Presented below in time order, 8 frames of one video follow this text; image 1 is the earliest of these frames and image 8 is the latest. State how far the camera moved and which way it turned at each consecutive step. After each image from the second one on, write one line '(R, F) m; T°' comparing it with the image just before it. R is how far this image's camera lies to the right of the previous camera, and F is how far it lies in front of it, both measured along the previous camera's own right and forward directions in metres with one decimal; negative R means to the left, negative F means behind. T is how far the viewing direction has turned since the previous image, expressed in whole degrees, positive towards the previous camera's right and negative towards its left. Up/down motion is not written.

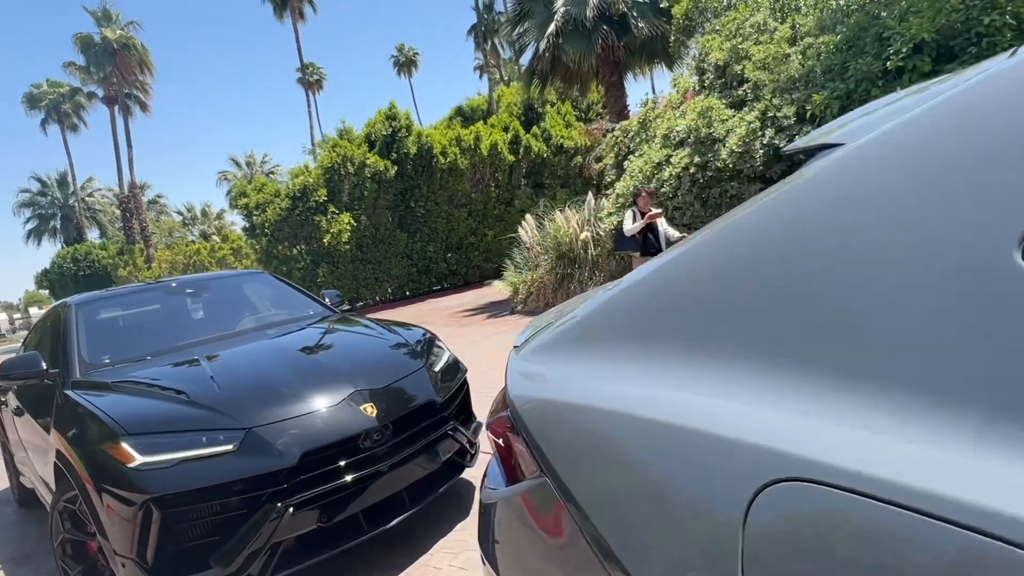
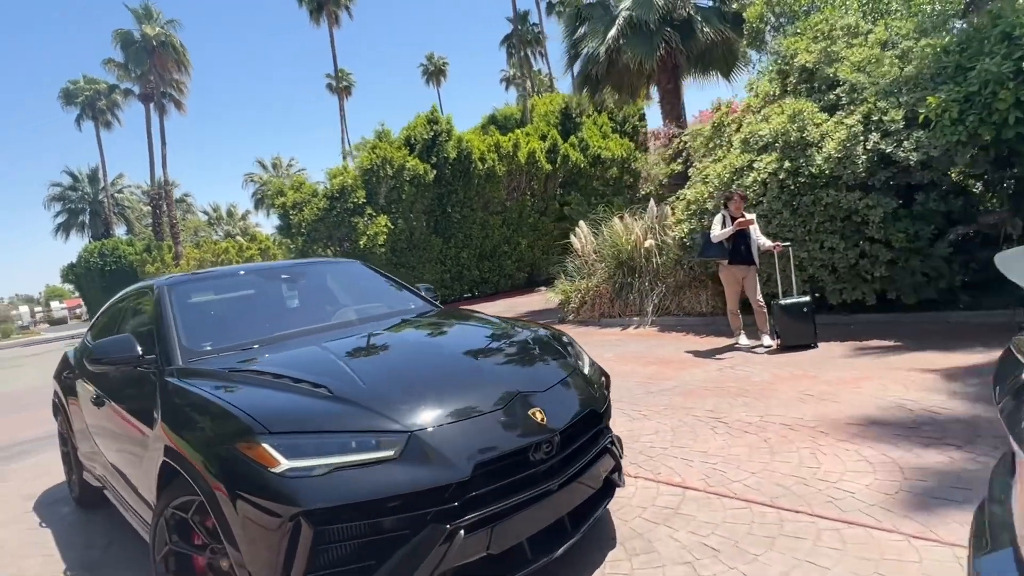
(-0.9, +0.5) m; -1°
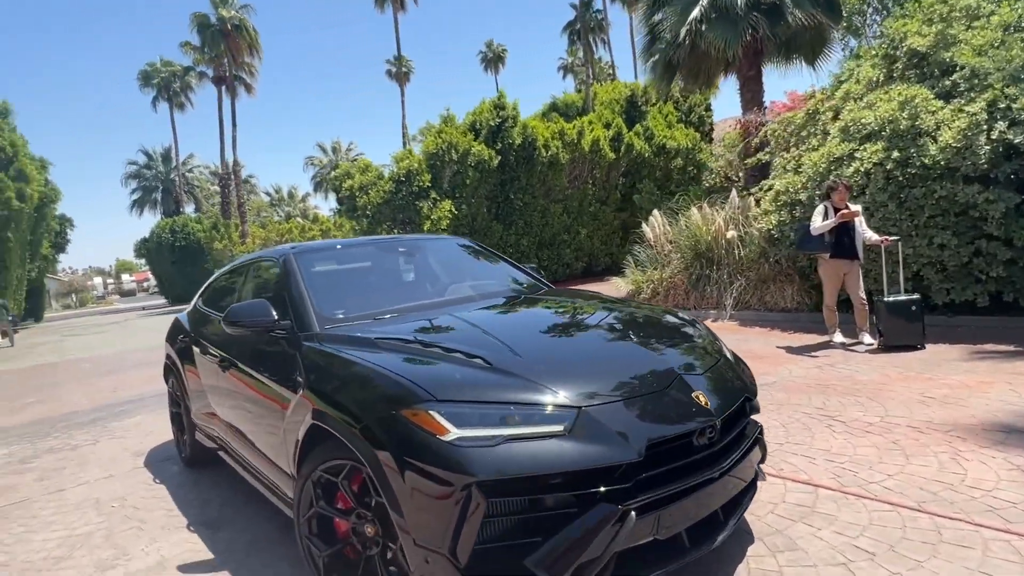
(-0.5, +0.1) m; -4°
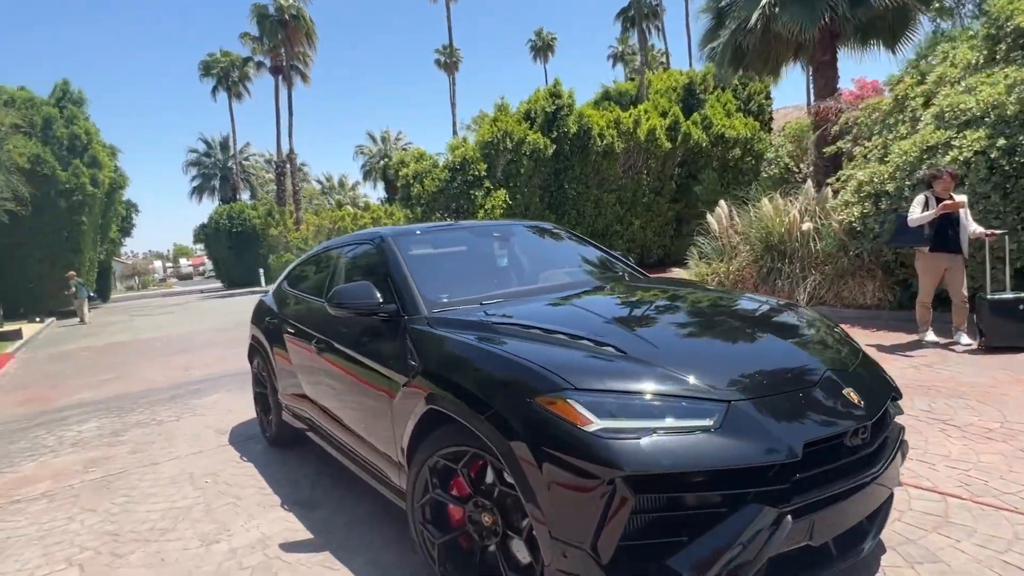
(-0.4, +0.1) m; -4°
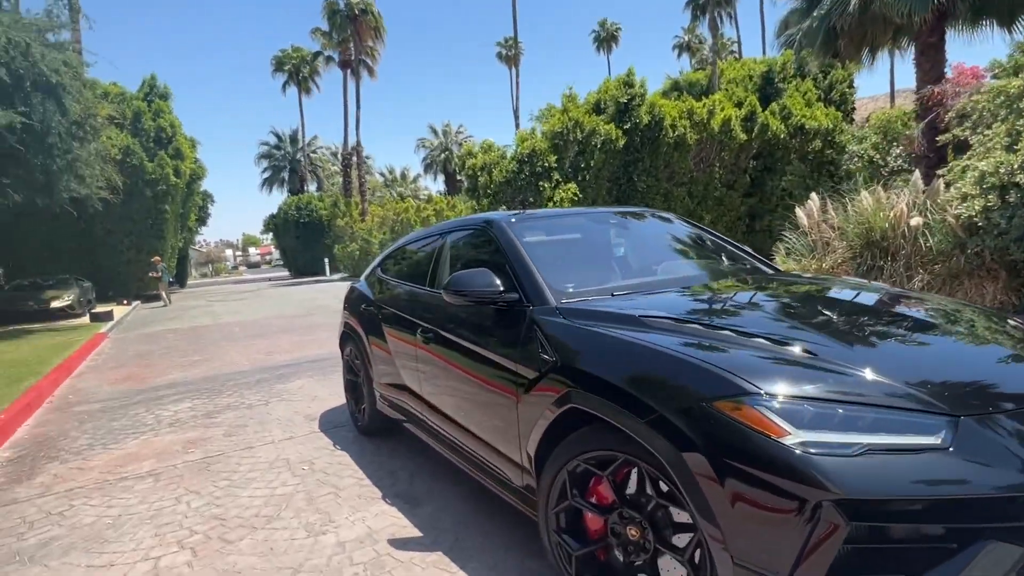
(-0.4, +0.2) m; -5°
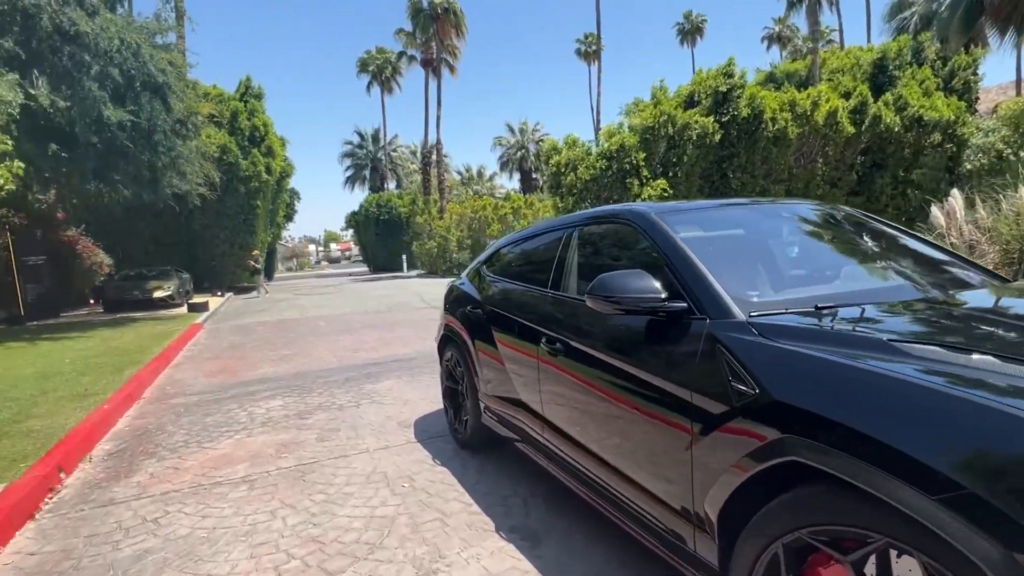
(-0.4, +0.6) m; -7°
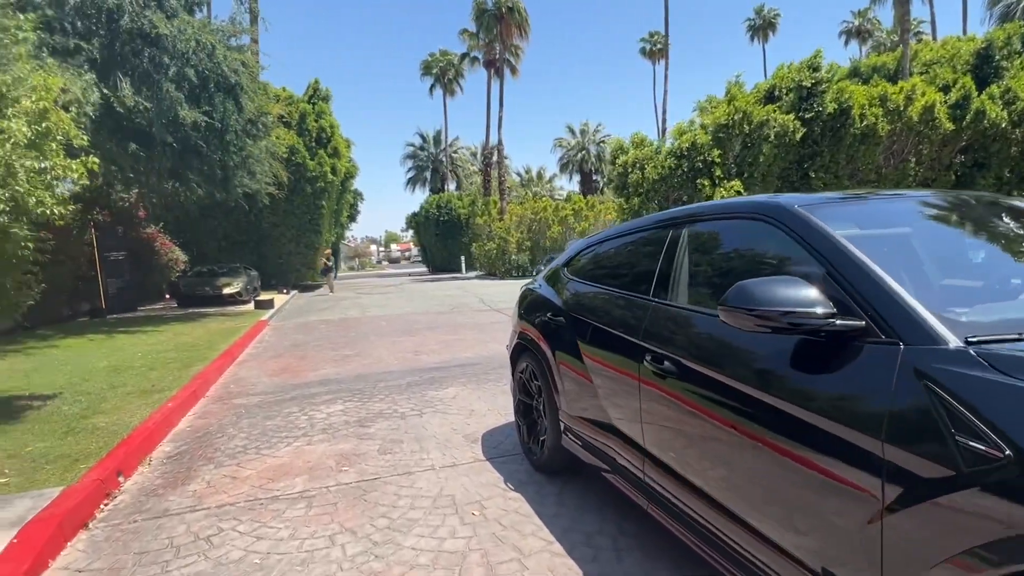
(-0.2, +0.5) m; -5°
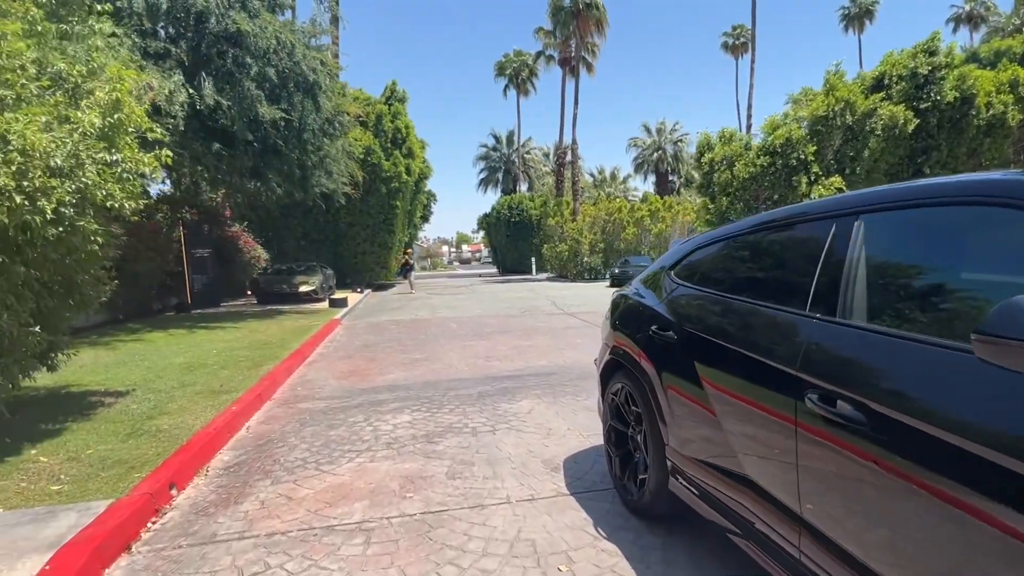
(-0.2, +0.7) m; -7°
